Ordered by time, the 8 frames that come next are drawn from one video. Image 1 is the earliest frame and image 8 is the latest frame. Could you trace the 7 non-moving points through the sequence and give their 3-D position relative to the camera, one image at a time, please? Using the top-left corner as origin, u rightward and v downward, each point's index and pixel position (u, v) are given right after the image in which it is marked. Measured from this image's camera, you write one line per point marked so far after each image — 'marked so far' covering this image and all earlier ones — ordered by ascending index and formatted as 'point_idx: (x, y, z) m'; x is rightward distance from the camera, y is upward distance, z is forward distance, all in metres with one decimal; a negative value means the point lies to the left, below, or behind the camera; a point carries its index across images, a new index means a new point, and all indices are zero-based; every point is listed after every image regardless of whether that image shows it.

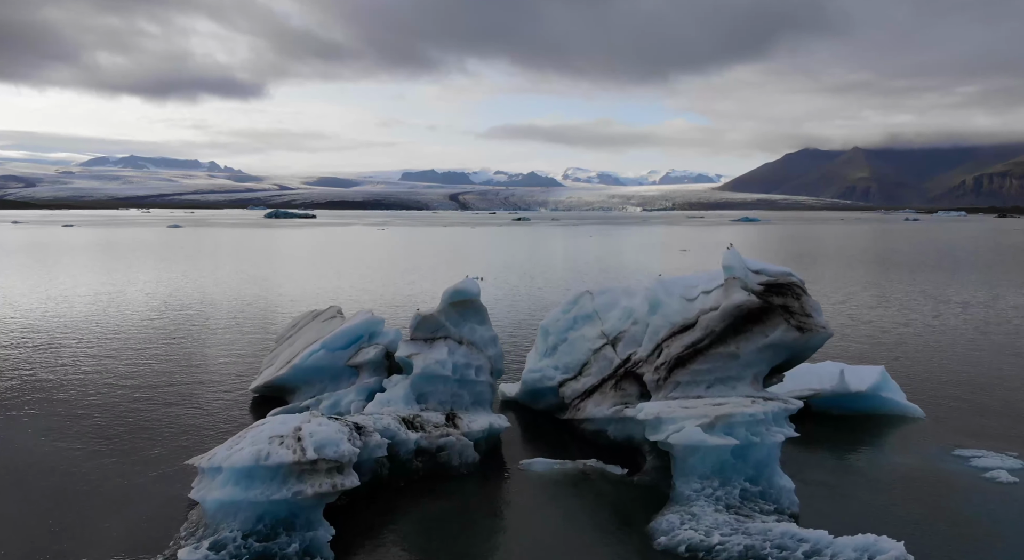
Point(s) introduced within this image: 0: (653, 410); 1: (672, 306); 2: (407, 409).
0: (+2.3, -2.1, +12.5) m
1: (+2.9, -0.5, +14.1) m
2: (-1.8, -2.3, +13.8) m
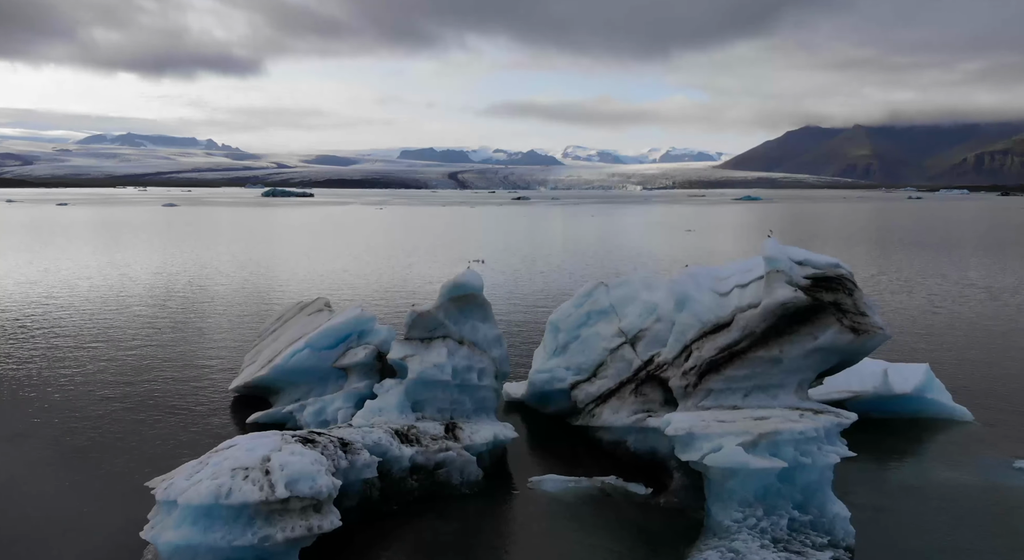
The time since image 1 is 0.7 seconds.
0: (+2.4, -2.0, +10.8) m
1: (+3.0, -0.4, +12.4) m
2: (-1.7, -2.1, +12.1) m
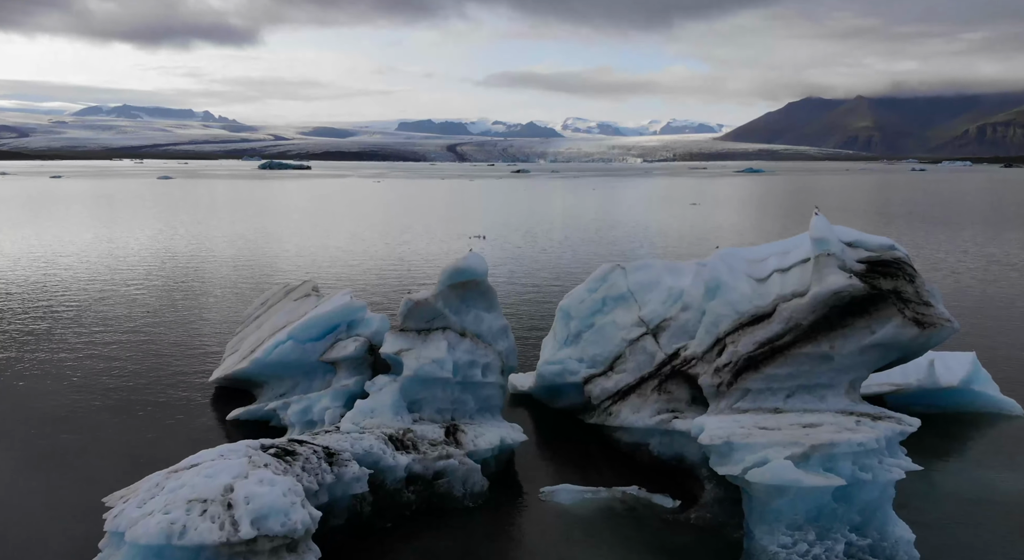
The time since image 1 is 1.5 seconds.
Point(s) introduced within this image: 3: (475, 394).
0: (+2.5, -1.8, +9.4) m
1: (+3.2, -0.1, +10.9) m
2: (-1.6, -1.9, +10.7) m
3: (-0.5, -1.7, +11.4) m
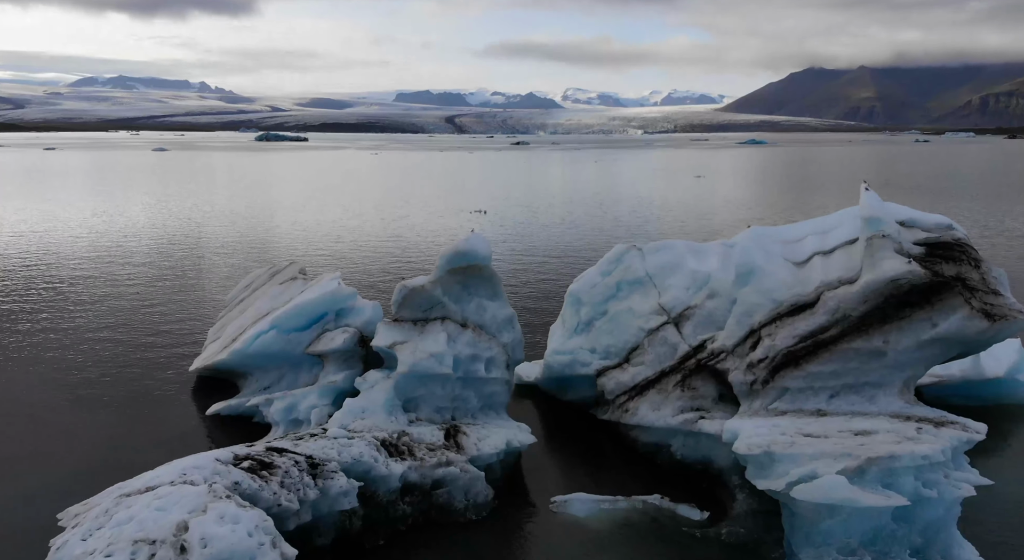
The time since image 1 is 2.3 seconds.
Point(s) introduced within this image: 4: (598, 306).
0: (+2.6, -1.7, +8.3) m
1: (+3.3, +0.1, +9.7) m
2: (-1.5, -1.7, +9.6) m
3: (-0.5, -1.4, +10.3) m
4: (+1.3, -0.4, +11.8) m
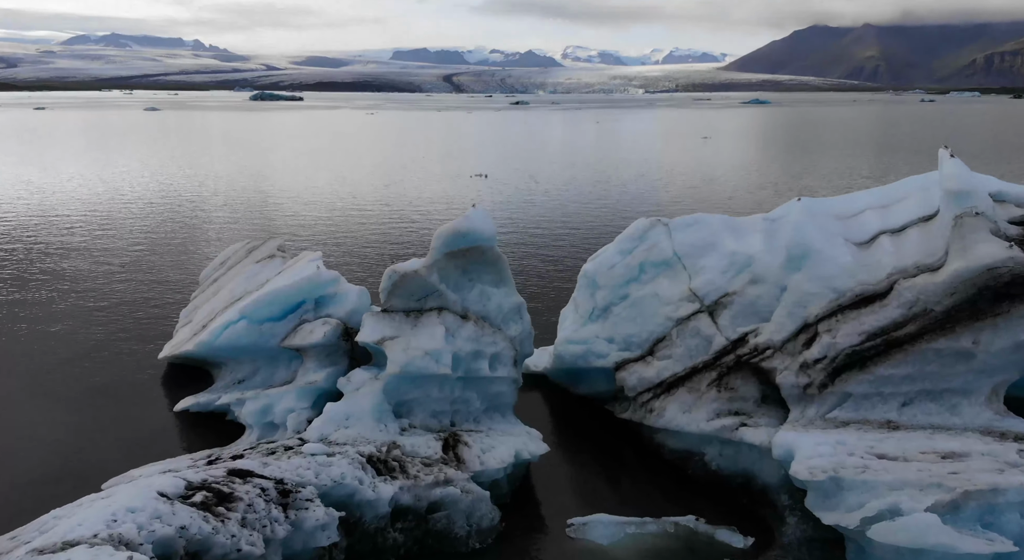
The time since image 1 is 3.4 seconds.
0: (+2.7, -1.6, +6.9) m
1: (+3.4, +0.2, +8.2) m
2: (-1.4, -1.6, +8.1) m
3: (-0.3, -1.3, +8.8) m
4: (+1.4, -0.1, +10.3) m
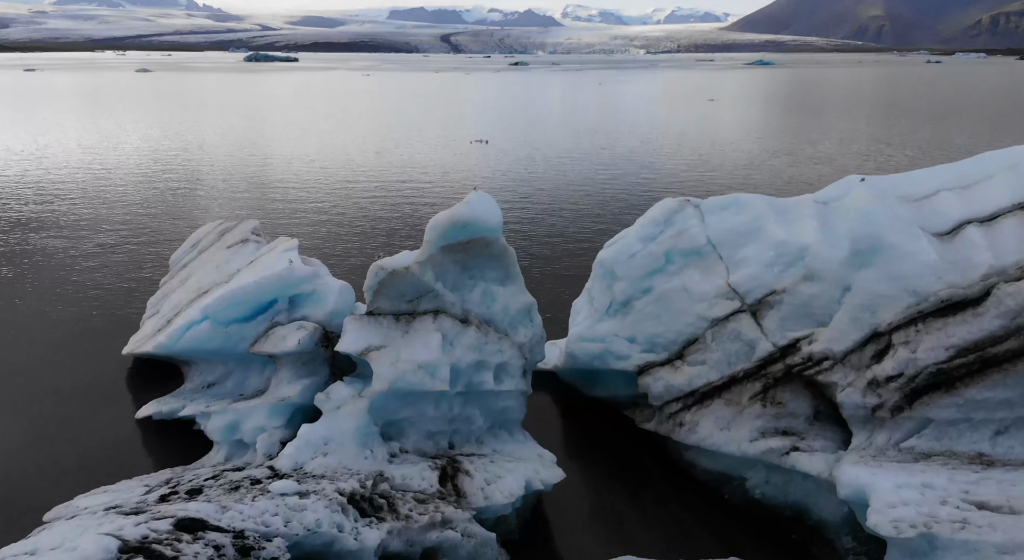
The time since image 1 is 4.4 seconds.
0: (+2.8, -1.6, +5.6) m
1: (+3.4, +0.2, +6.8) m
2: (-1.3, -1.6, +6.8) m
3: (-0.3, -1.2, +7.5) m
4: (+1.5, 0.0, +8.9) m
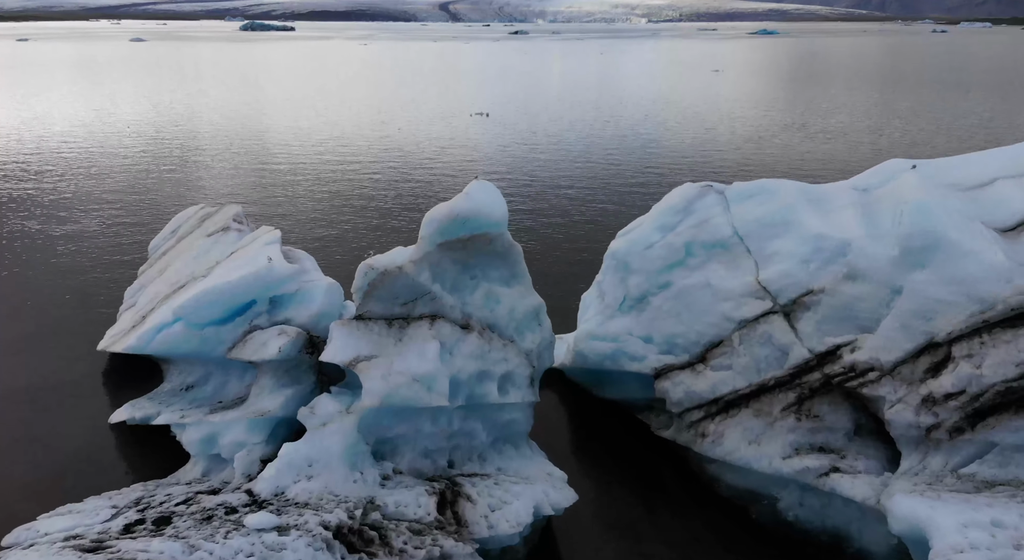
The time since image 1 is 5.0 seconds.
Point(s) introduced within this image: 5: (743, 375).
0: (+2.9, -1.7, +4.8) m
1: (+3.5, +0.2, +6.0) m
2: (-1.2, -1.6, +6.1) m
3: (-0.2, -1.2, +6.7) m
4: (+1.5, 0.0, +8.1) m
5: (+2.1, -0.9, +7.2) m
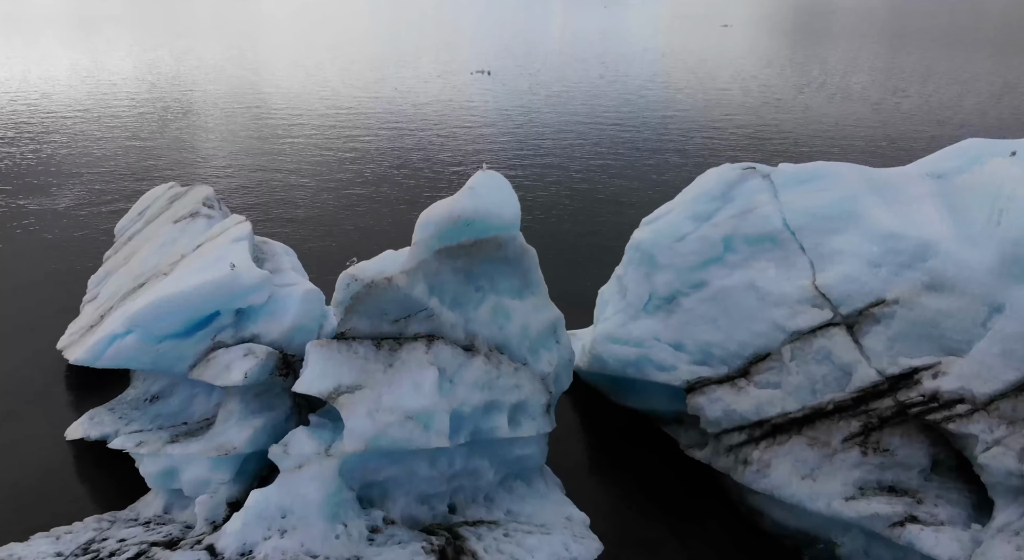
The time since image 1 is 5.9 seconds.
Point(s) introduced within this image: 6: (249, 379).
0: (+3.0, -1.9, +3.8) m
1: (+3.6, +0.1, +4.9) m
2: (-1.2, -1.7, +5.0) m
3: (-0.1, -1.3, +5.7) m
4: (+1.6, 0.0, +7.0) m
5: (+2.2, -0.9, +6.2) m
6: (-2.0, -0.7, +5.9) m
